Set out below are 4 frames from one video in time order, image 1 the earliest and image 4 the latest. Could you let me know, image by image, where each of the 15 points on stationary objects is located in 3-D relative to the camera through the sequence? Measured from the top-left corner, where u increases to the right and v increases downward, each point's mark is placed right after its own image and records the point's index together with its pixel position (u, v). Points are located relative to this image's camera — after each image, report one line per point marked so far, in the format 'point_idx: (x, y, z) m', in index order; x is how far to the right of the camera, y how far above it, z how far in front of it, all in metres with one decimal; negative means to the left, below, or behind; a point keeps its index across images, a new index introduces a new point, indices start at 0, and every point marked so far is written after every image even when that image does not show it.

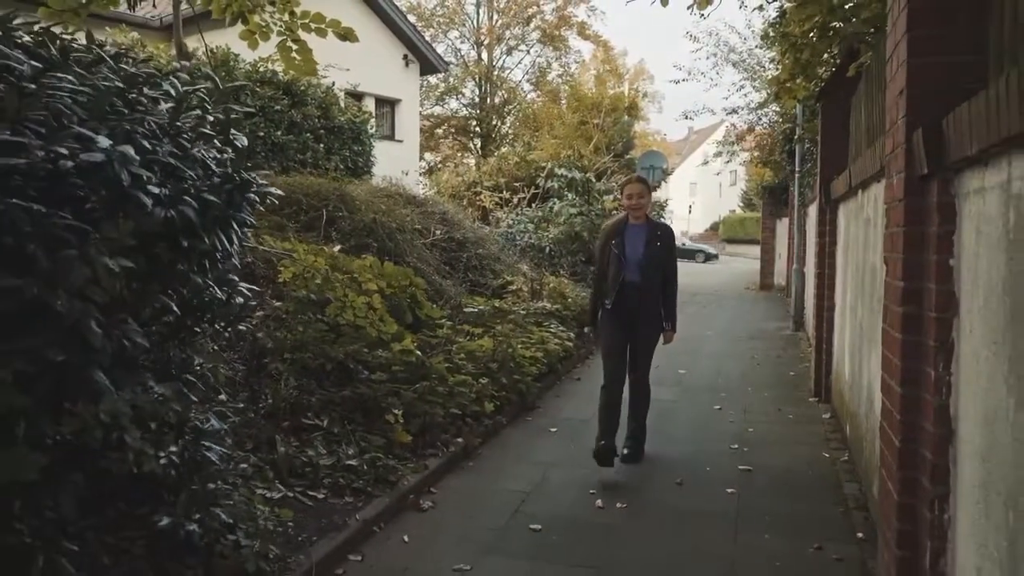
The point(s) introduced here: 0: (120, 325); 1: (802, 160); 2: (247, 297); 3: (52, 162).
0: (-1.3, -0.1, +2.8) m
1: (+4.3, +1.9, +12.3) m
2: (-1.2, 0.0, +3.7) m
3: (-1.4, +0.4, +2.6) m
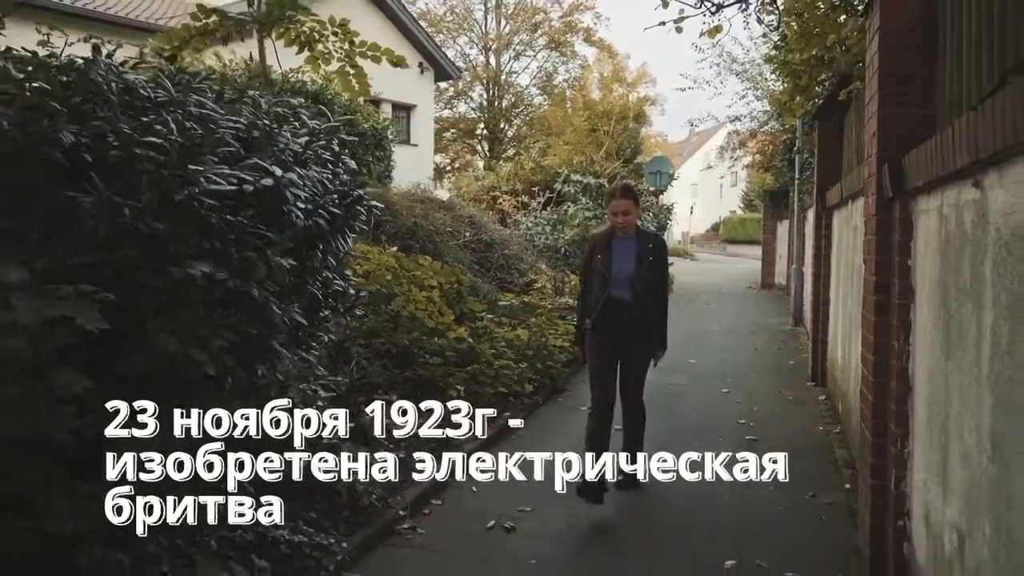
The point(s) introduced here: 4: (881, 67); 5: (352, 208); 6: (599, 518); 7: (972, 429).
0: (-1.0, -0.1, +3.7) m
1: (+4.6, +1.9, +13.1) m
2: (-0.9, 0.0, +4.6) m
3: (-1.1, +0.4, +3.5) m
4: (+1.7, +1.0, +3.7) m
5: (-0.8, +0.4, +4.3) m
6: (+0.5, -1.3, +4.7) m
7: (+1.4, -0.4, +2.5) m
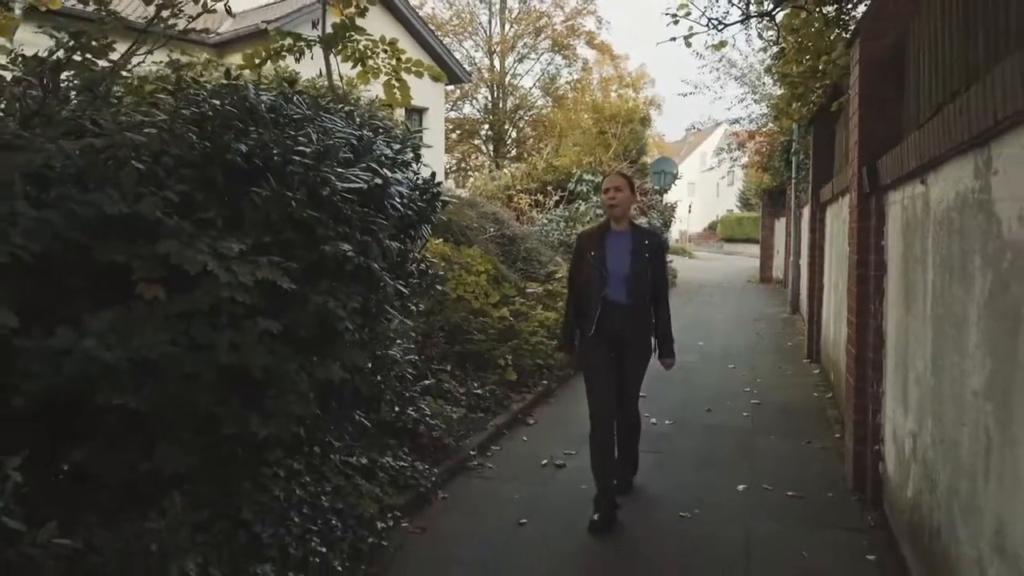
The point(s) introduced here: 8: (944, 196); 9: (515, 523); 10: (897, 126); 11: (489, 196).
0: (-0.7, 0.0, +4.6) m
1: (+4.9, +2.1, +14.1) m
2: (-0.6, +0.1, +5.6) m
3: (-0.8, +0.6, +4.4) m
4: (+2.0, +1.1, +4.7) m
5: (-0.5, +0.5, +5.3) m
6: (+0.8, -1.2, +5.6) m
7: (+1.7, -0.3, +3.4) m
8: (+1.6, +0.3, +3.0) m
9: (0.0, -1.3, +4.6) m
10: (+2.2, +0.9, +4.7) m
11: (-0.4, +1.8, +16.4) m
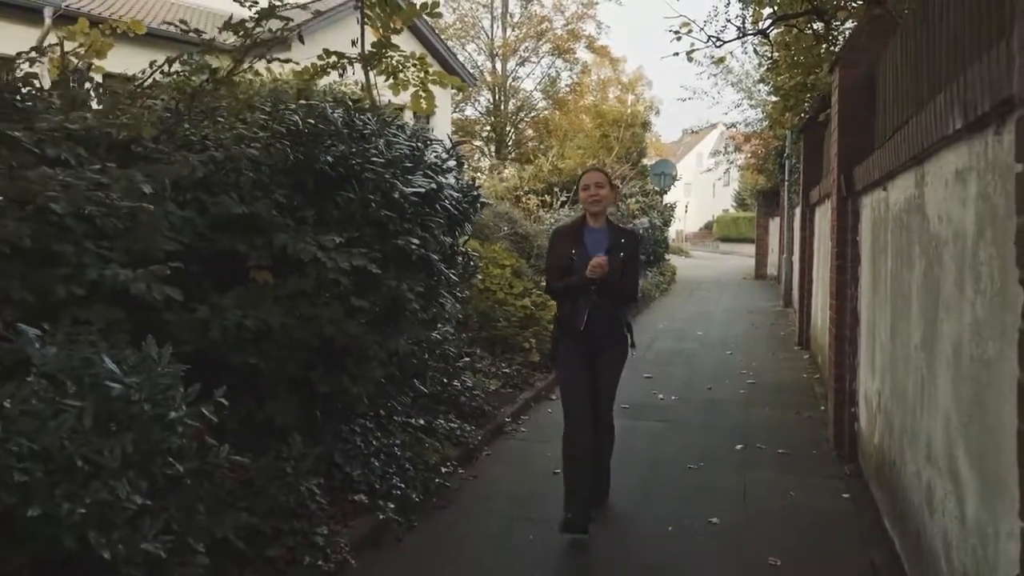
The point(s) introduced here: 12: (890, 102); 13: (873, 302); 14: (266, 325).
0: (-0.5, +0.1, +5.4) m
1: (+5.0, +2.1, +15.0) m
2: (-0.3, +0.2, +6.4) m
3: (-0.6, +0.6, +5.2) m
4: (+2.2, +1.2, +5.5) m
5: (-0.3, +0.6, +6.1) m
6: (+1.0, -1.1, +6.5) m
7: (+1.9, -0.2, +4.3) m
8: (+1.8, +0.4, +3.9) m
9: (+0.3, -1.2, +5.5) m
10: (+2.4, +1.0, +5.5) m
11: (-0.3, +1.9, +17.3) m
12: (+2.1, +1.0, +4.5) m
13: (+2.0, -0.1, +4.6) m
14: (-1.2, -0.2, +4.0) m
